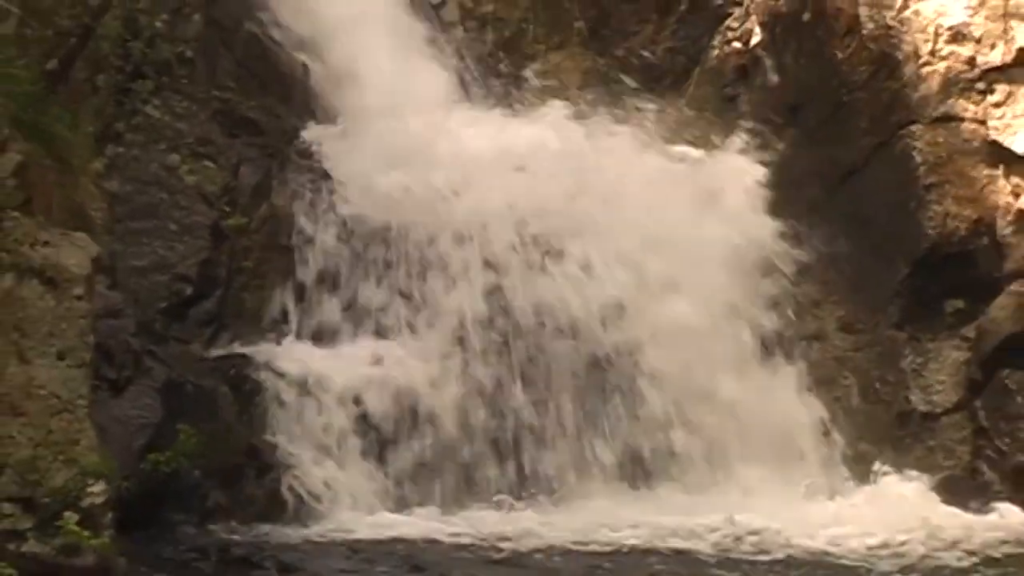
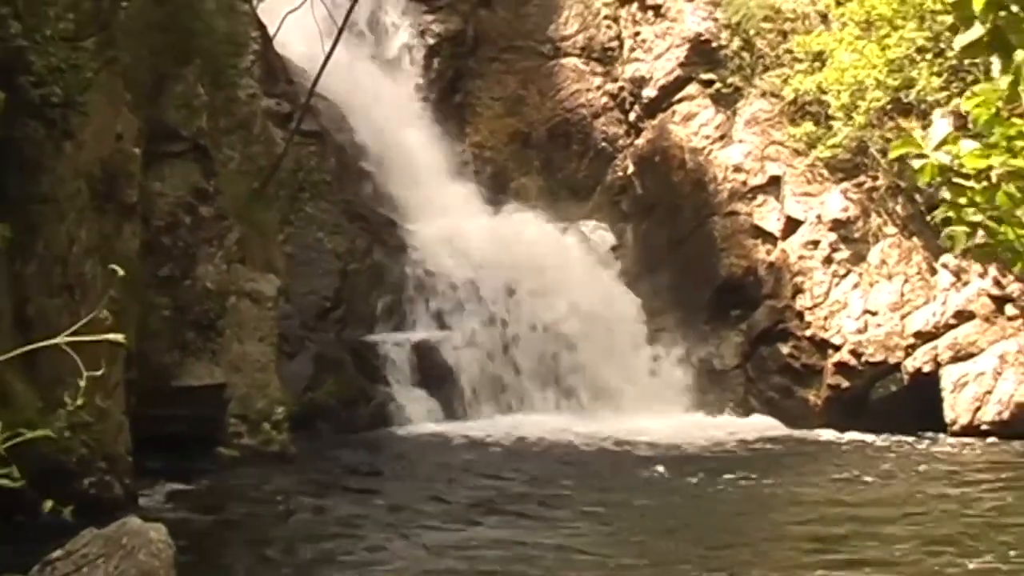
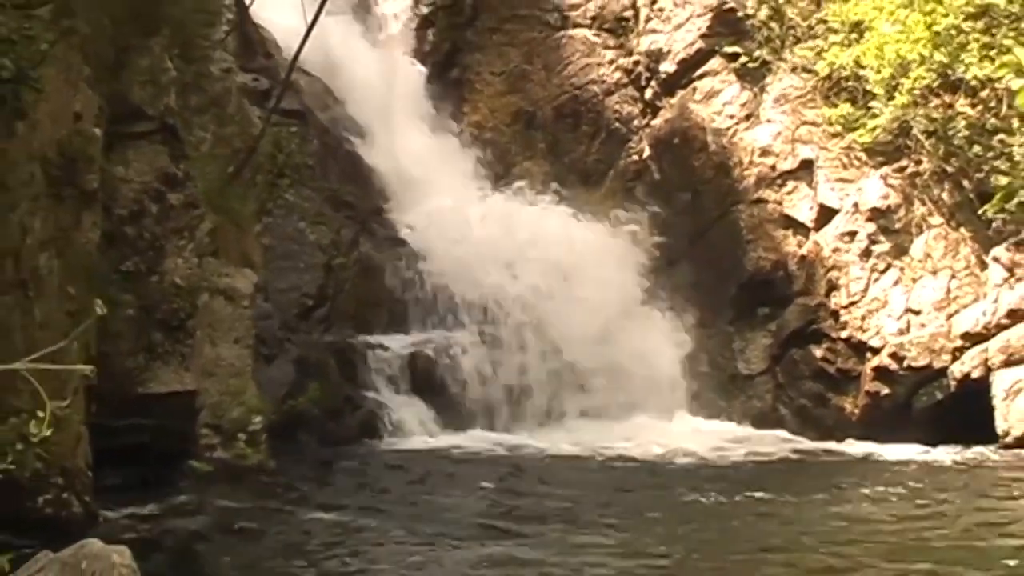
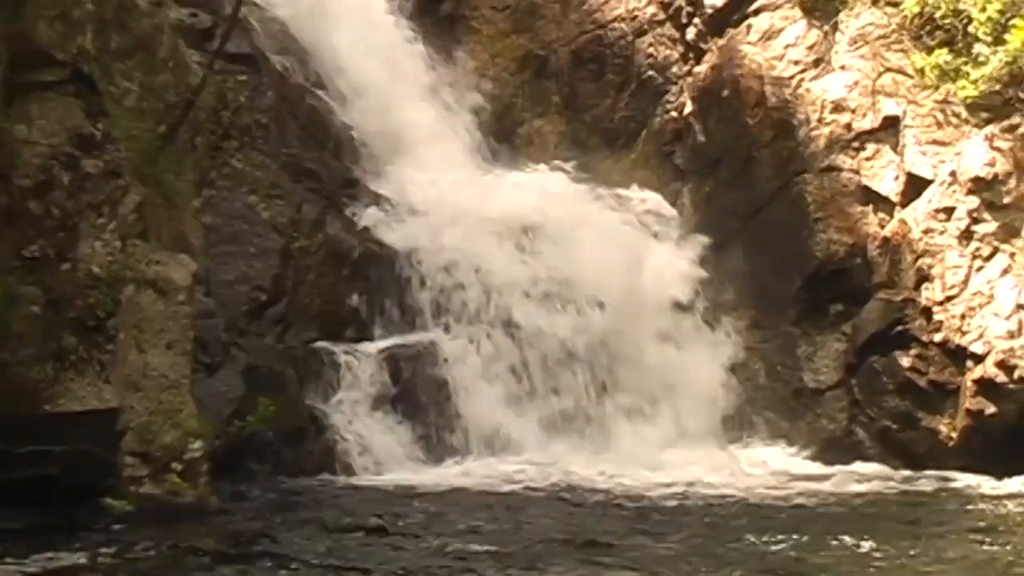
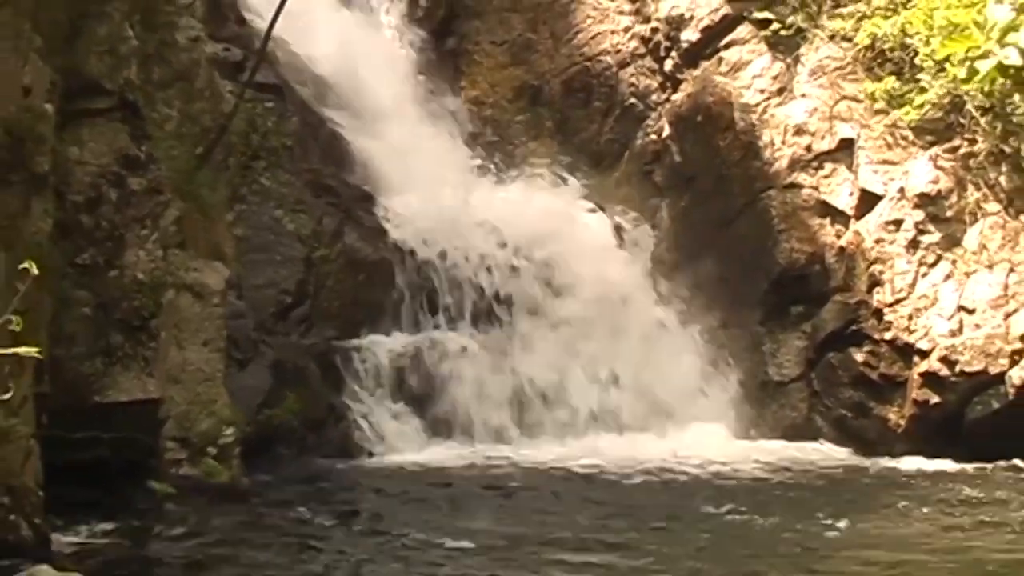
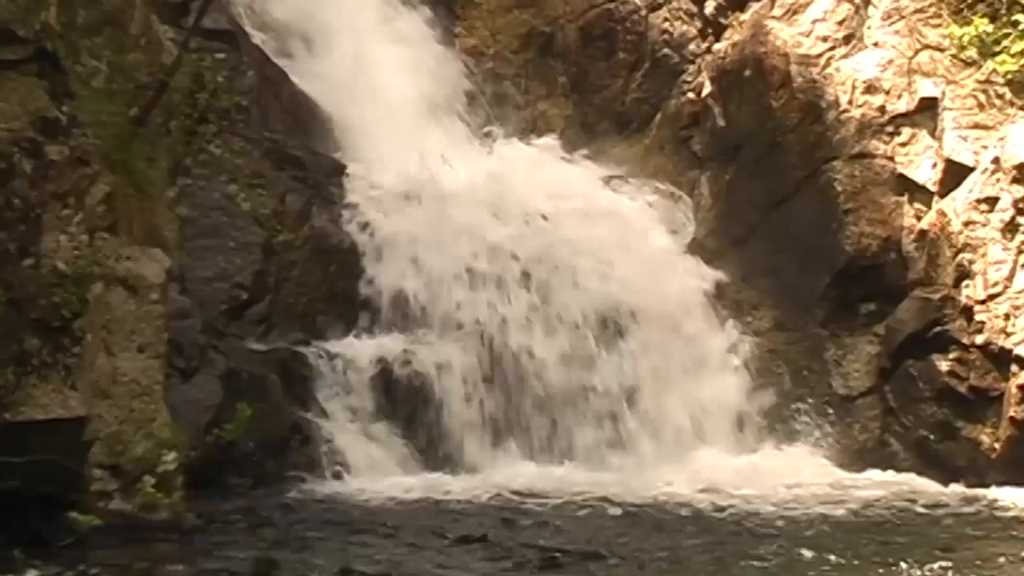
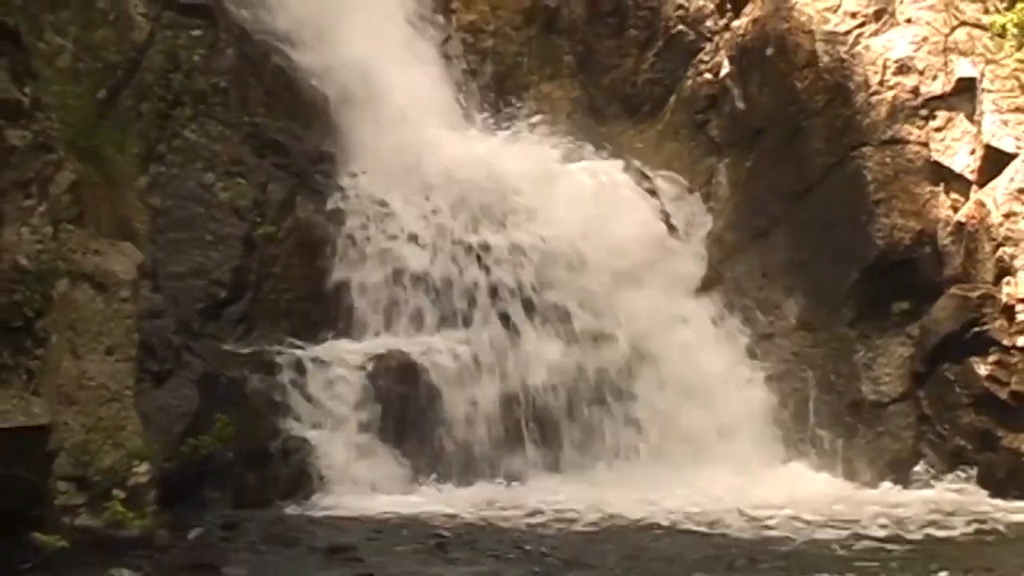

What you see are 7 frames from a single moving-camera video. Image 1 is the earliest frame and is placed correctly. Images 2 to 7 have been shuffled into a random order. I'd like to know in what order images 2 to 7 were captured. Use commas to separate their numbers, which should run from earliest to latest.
7, 6, 4, 5, 3, 2
